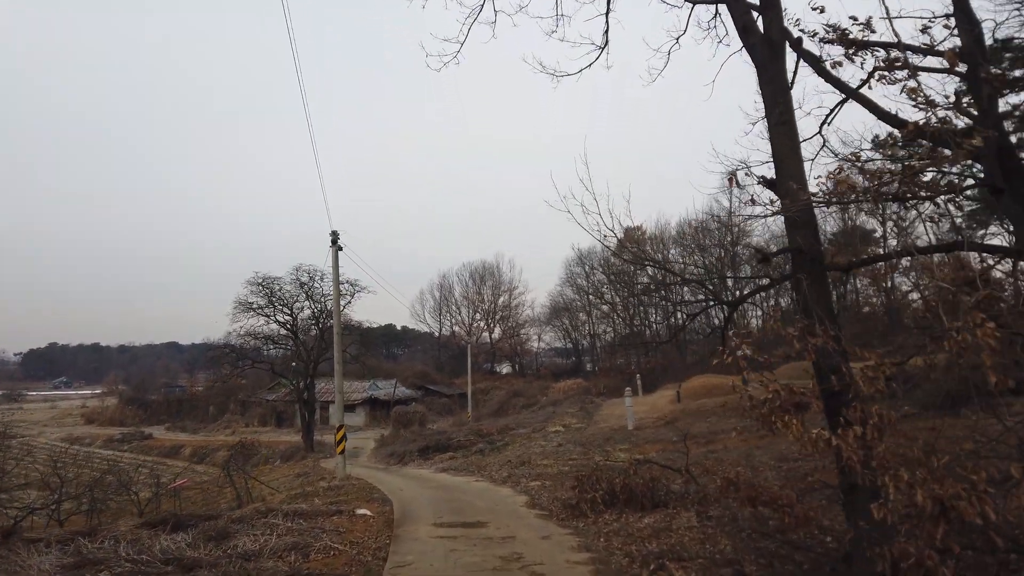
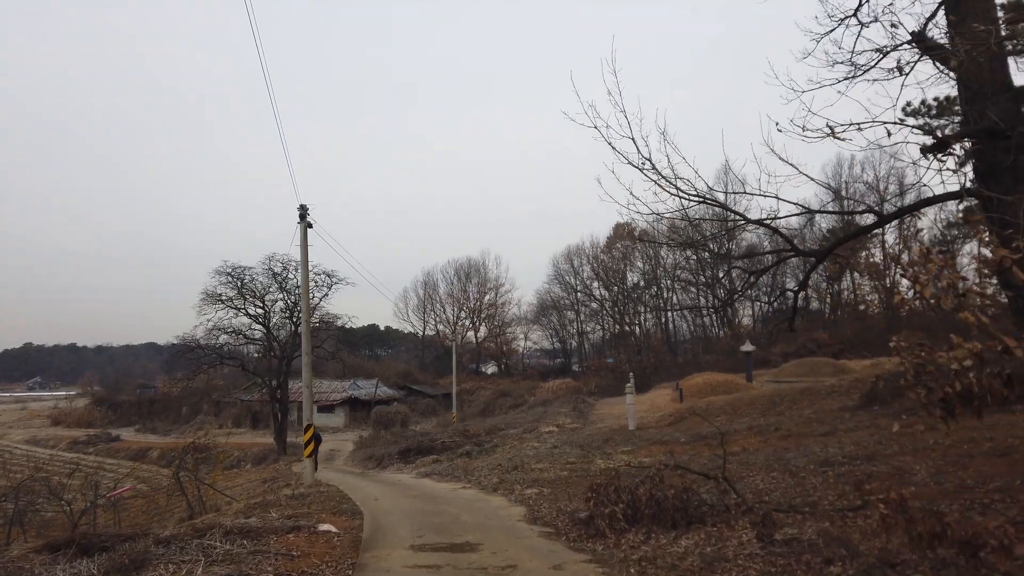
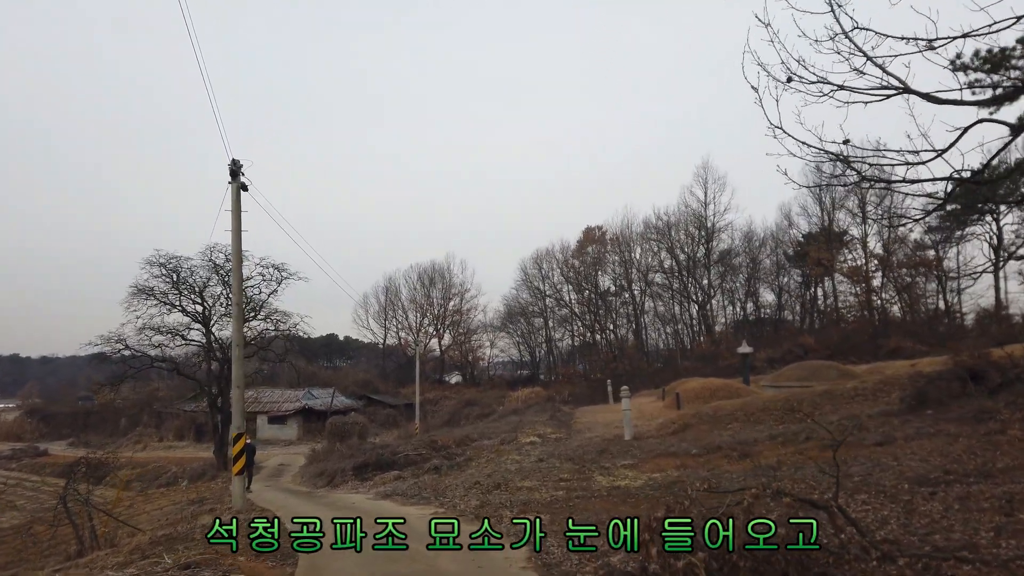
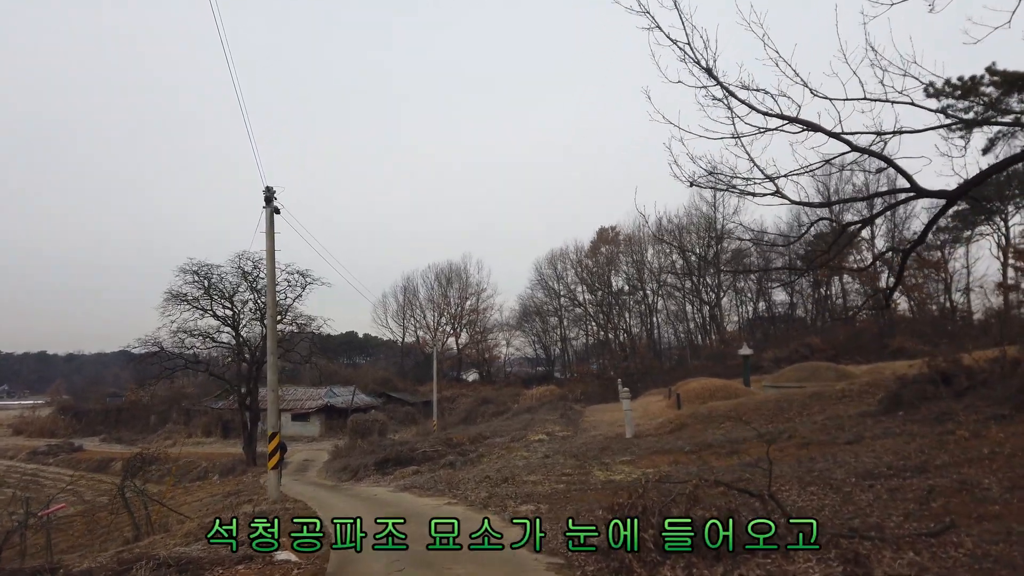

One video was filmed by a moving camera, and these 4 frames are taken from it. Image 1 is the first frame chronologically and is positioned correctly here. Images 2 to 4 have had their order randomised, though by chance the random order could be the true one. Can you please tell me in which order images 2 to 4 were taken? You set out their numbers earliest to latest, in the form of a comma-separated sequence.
2, 4, 3
